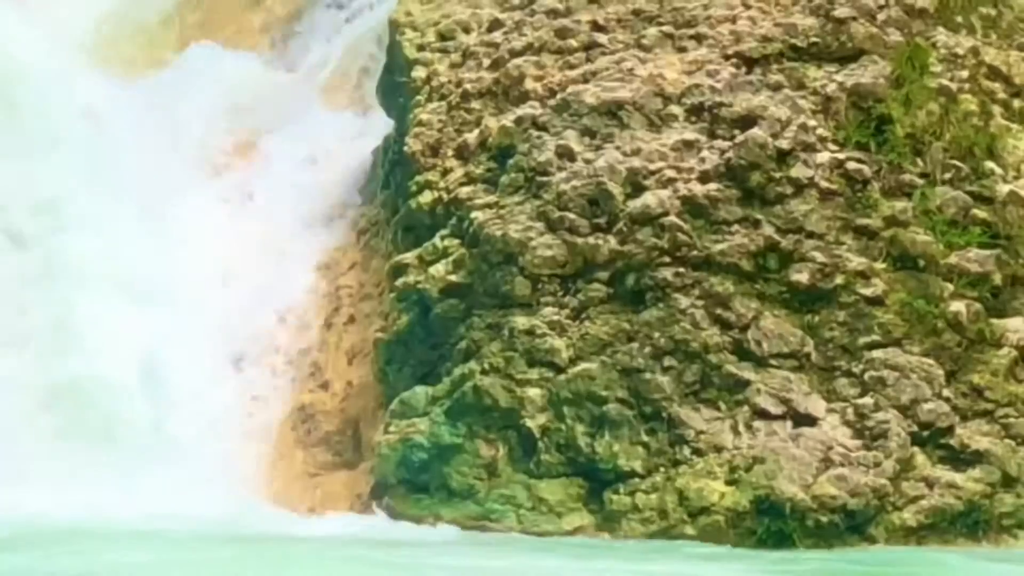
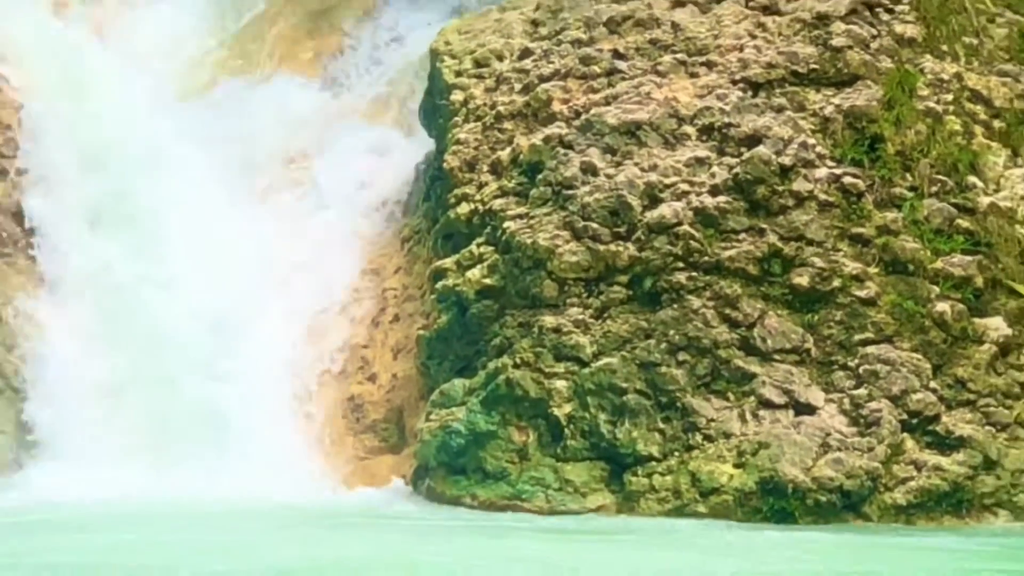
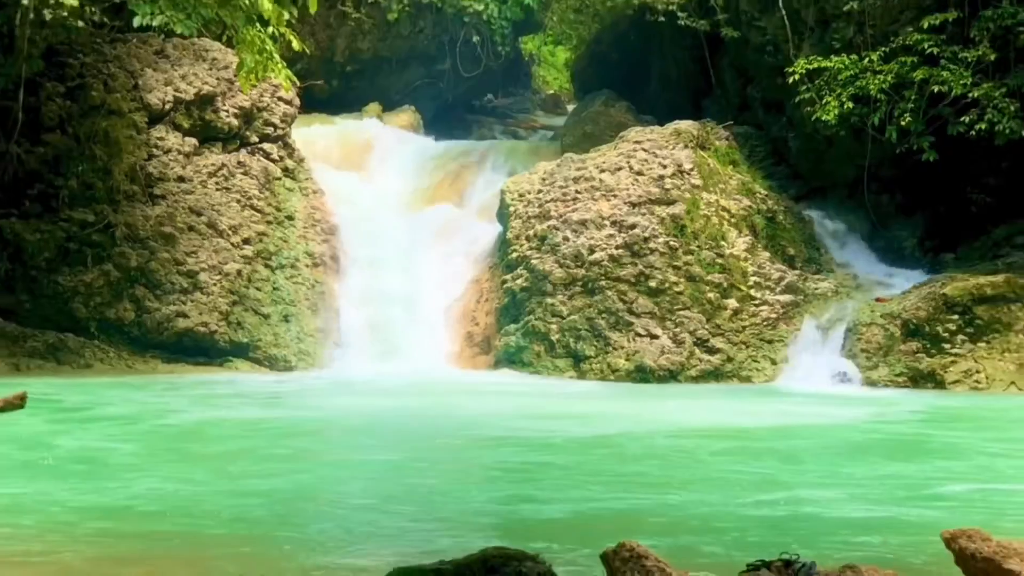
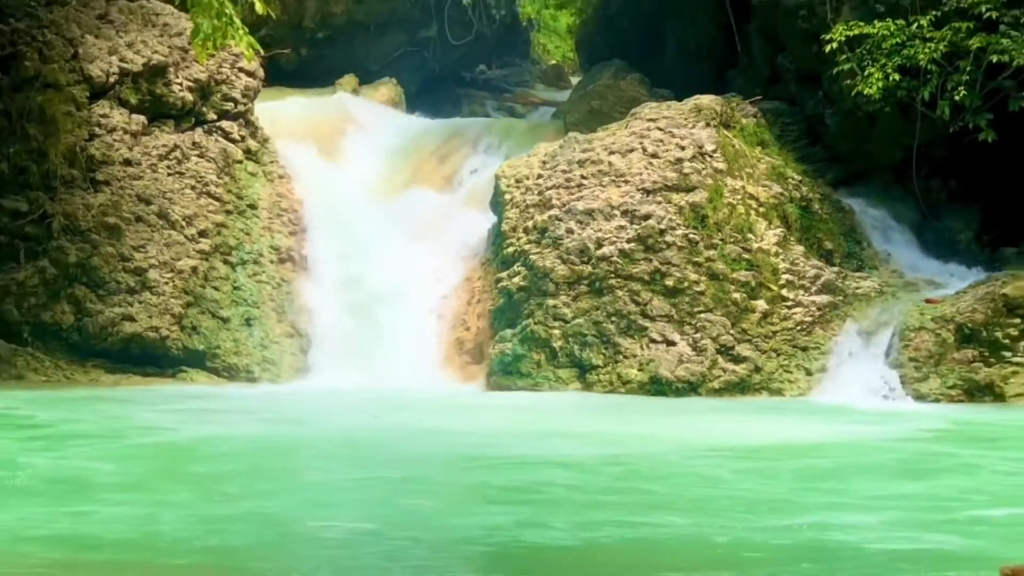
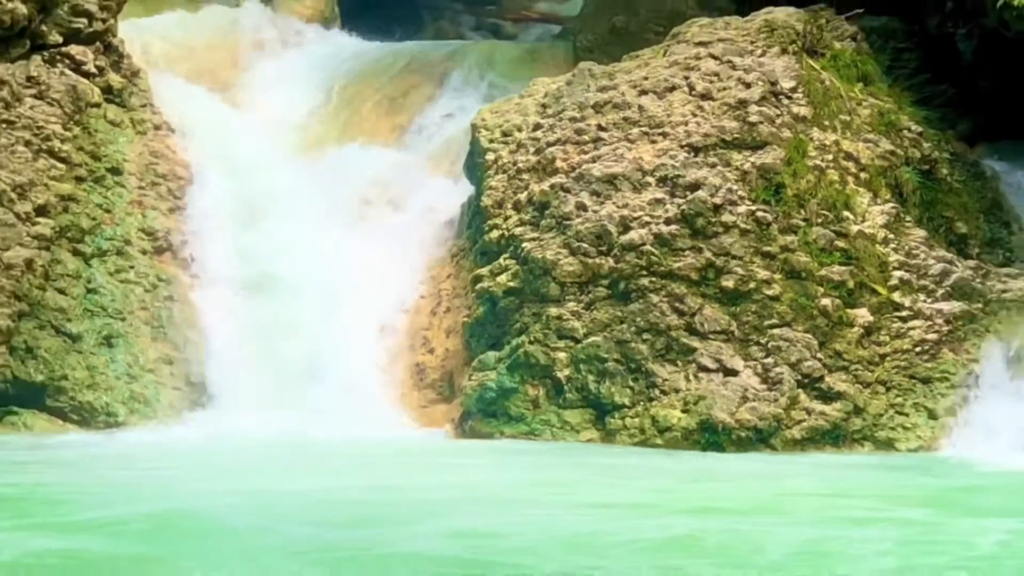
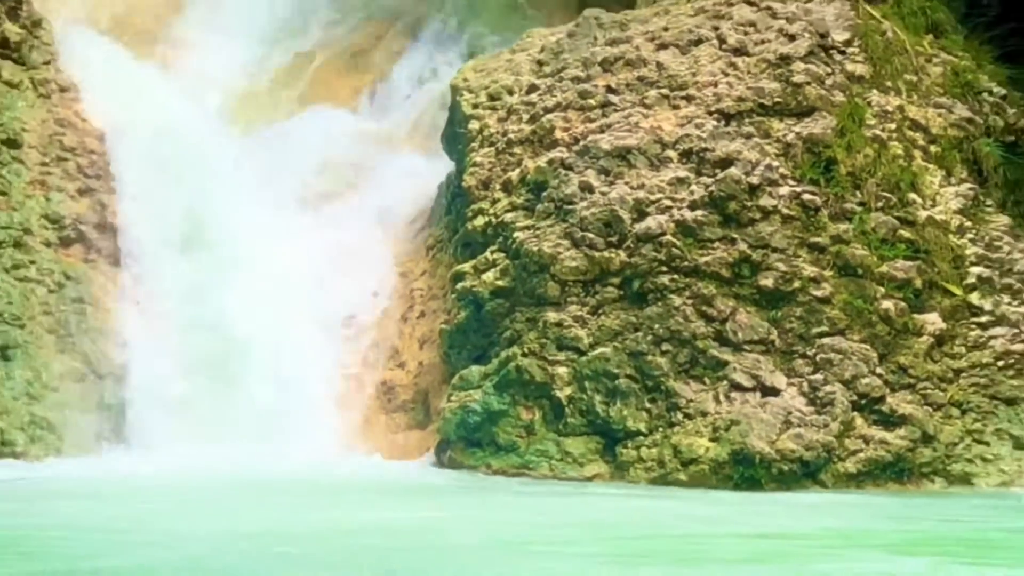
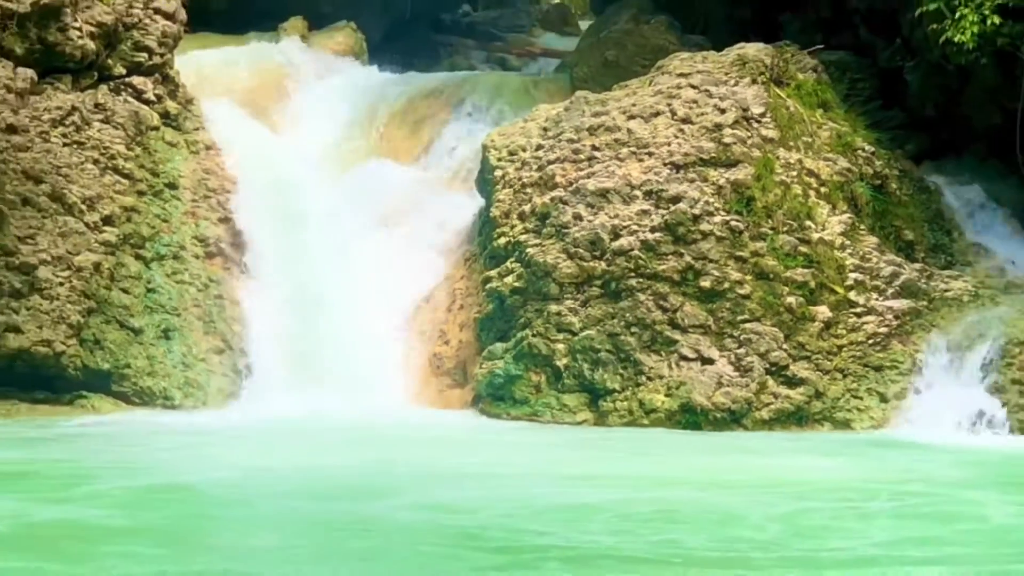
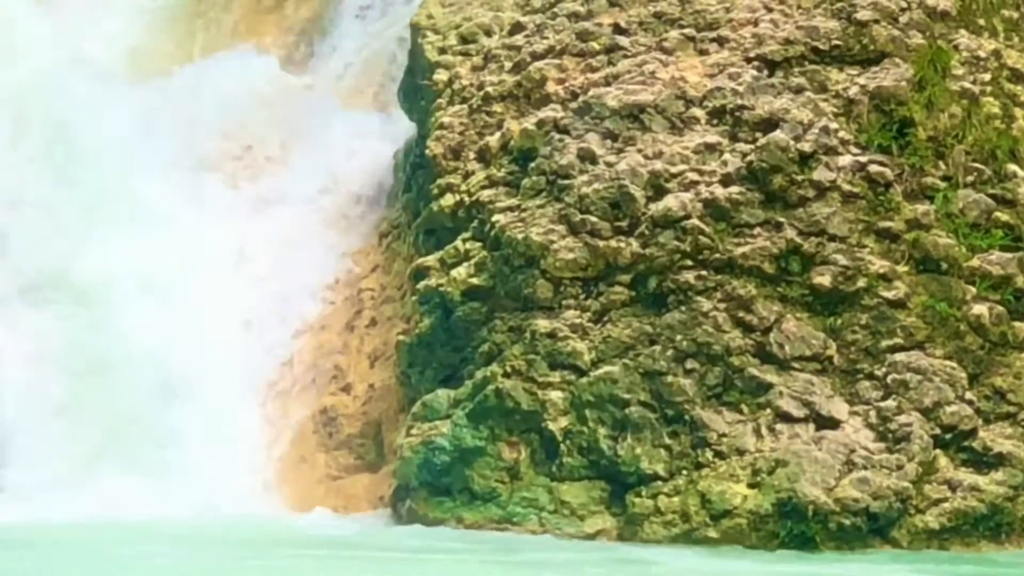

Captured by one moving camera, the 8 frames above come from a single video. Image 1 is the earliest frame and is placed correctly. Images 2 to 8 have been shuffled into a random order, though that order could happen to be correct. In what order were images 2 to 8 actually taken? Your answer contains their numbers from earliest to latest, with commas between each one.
8, 2, 6, 5, 7, 4, 3
